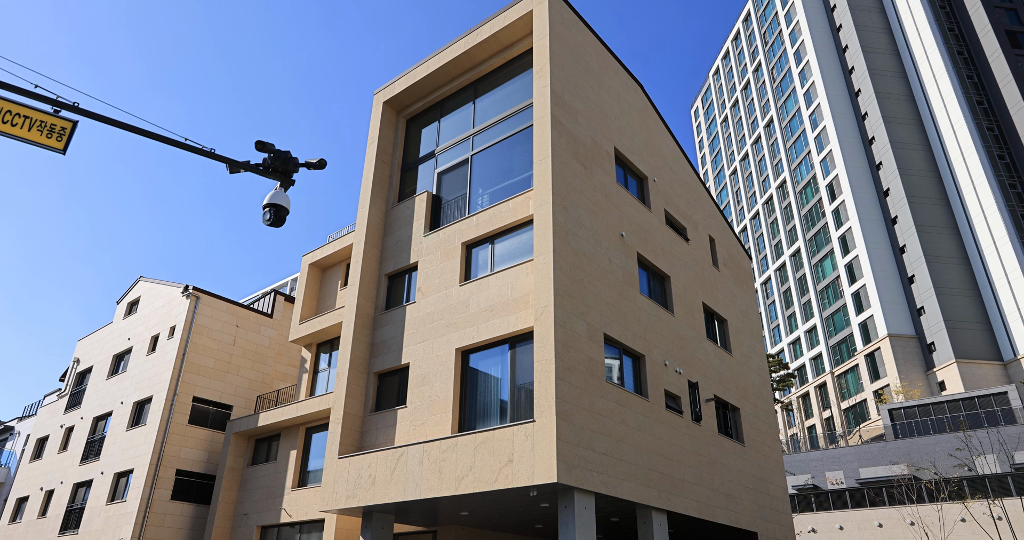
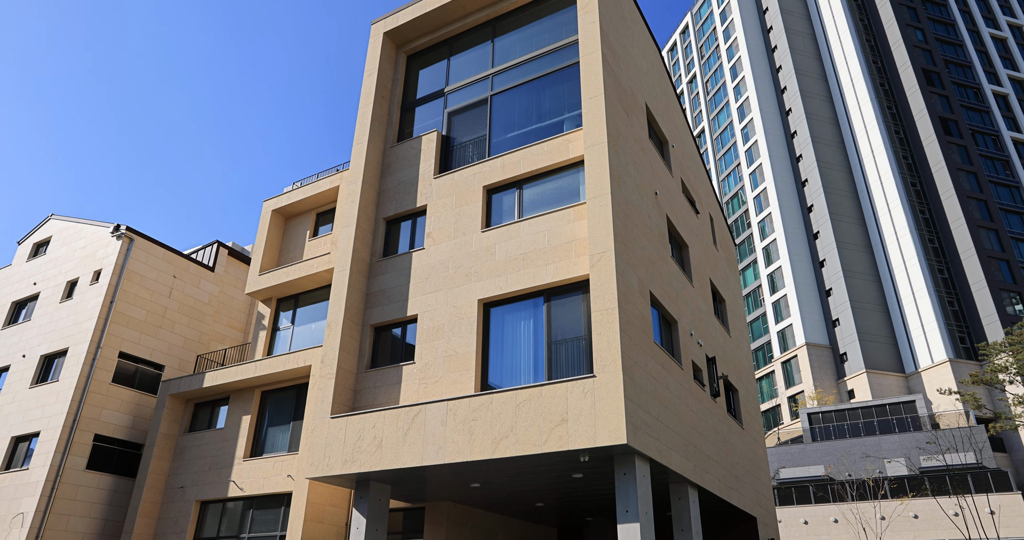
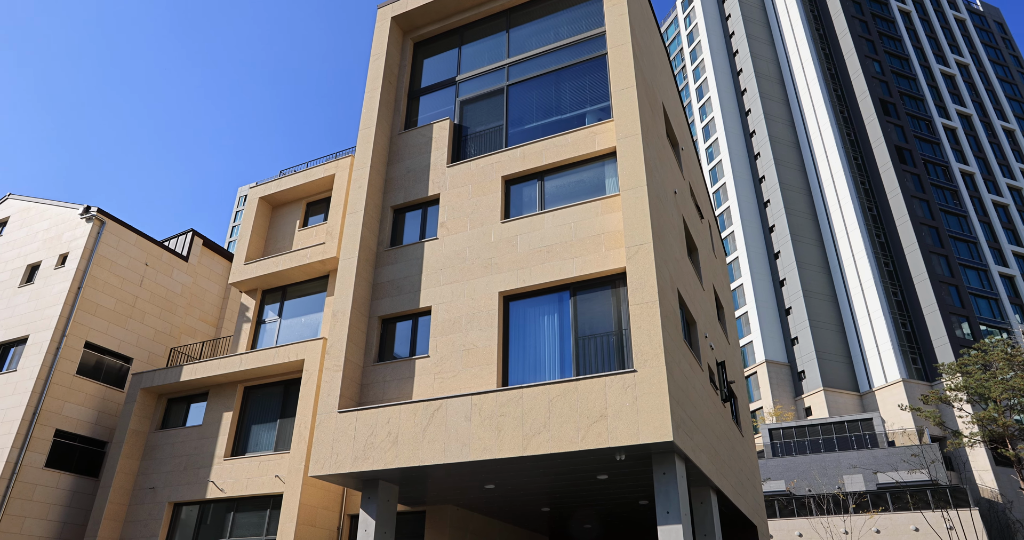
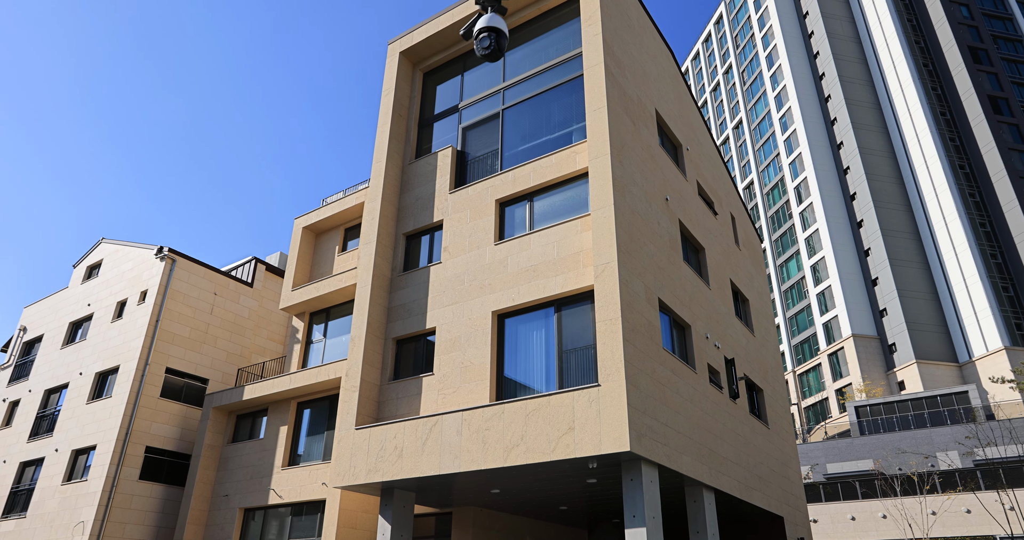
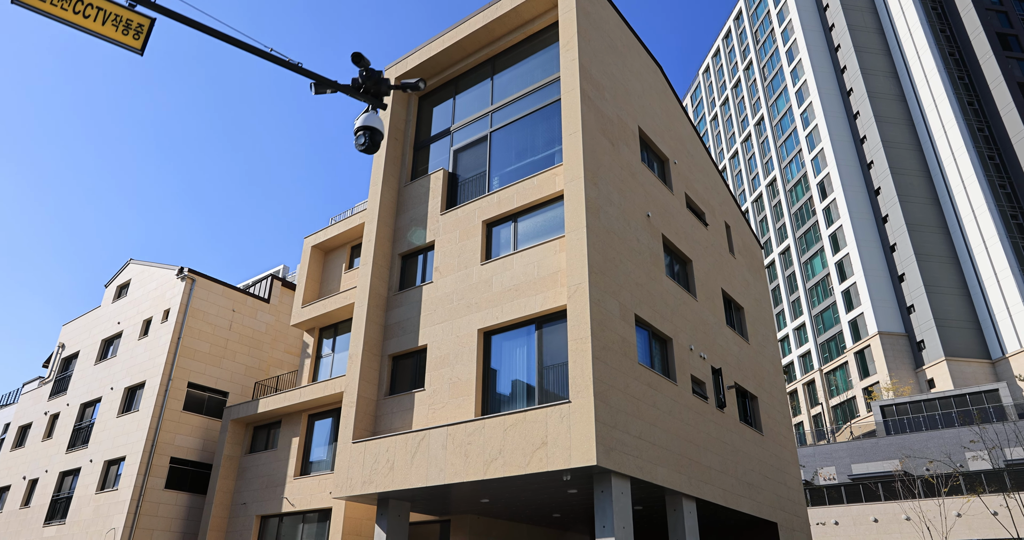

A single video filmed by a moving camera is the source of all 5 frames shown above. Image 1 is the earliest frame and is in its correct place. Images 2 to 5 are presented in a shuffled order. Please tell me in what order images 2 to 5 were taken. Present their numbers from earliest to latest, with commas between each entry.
5, 4, 2, 3
